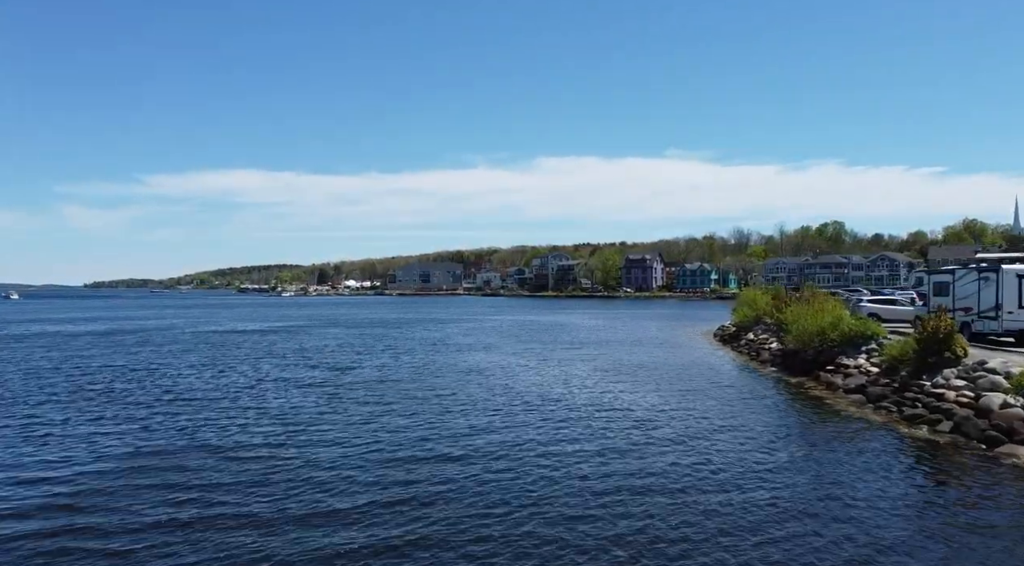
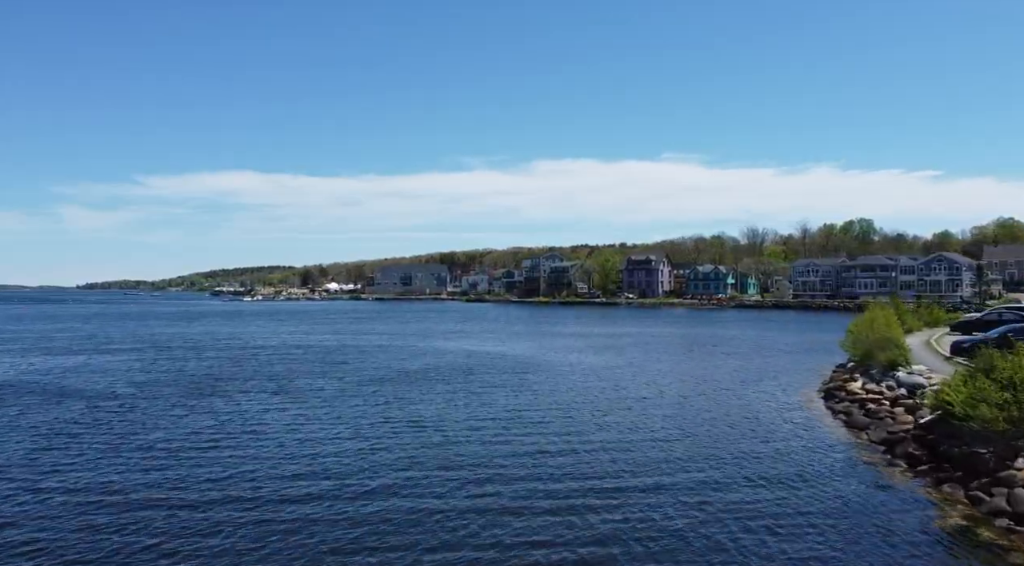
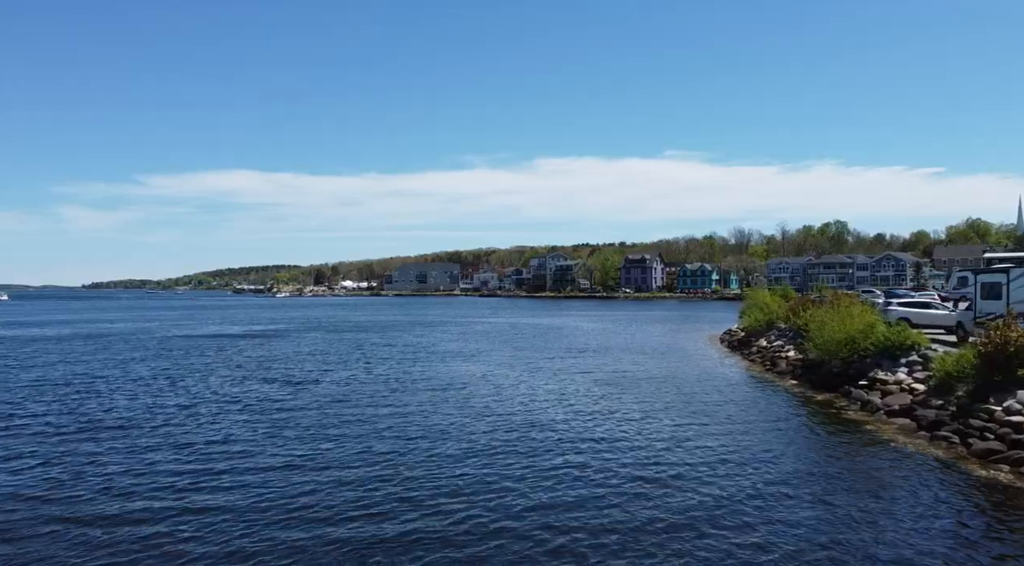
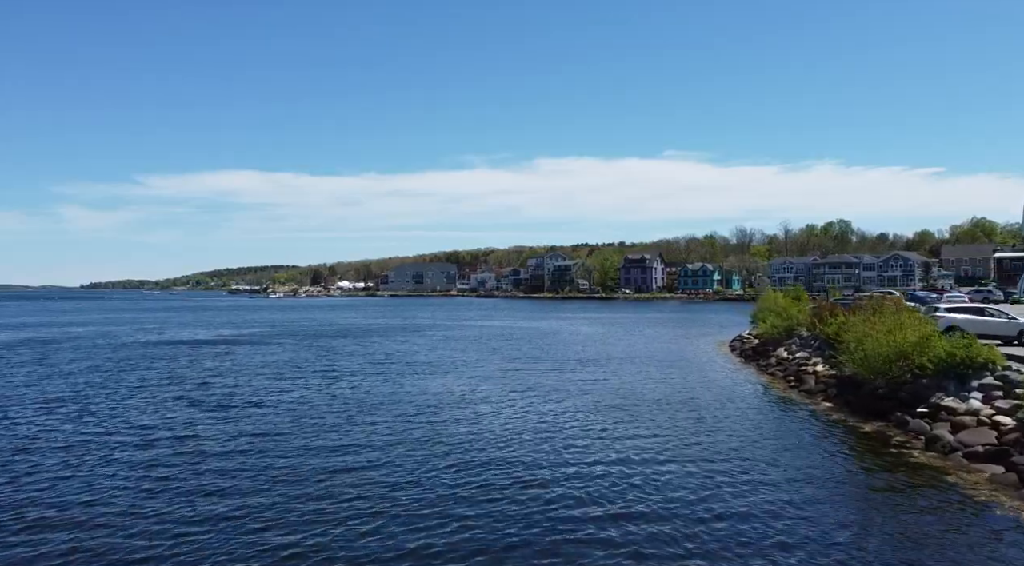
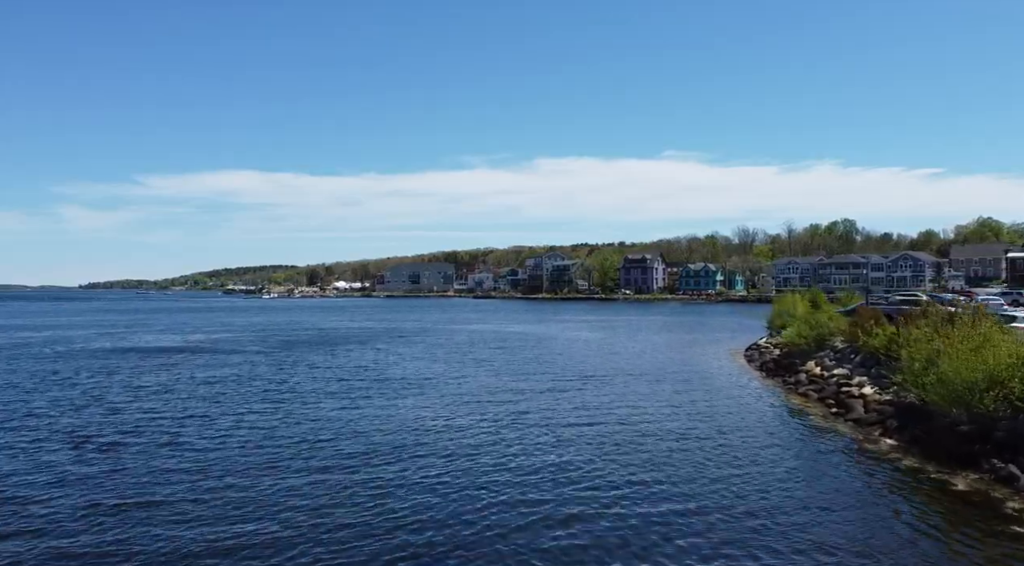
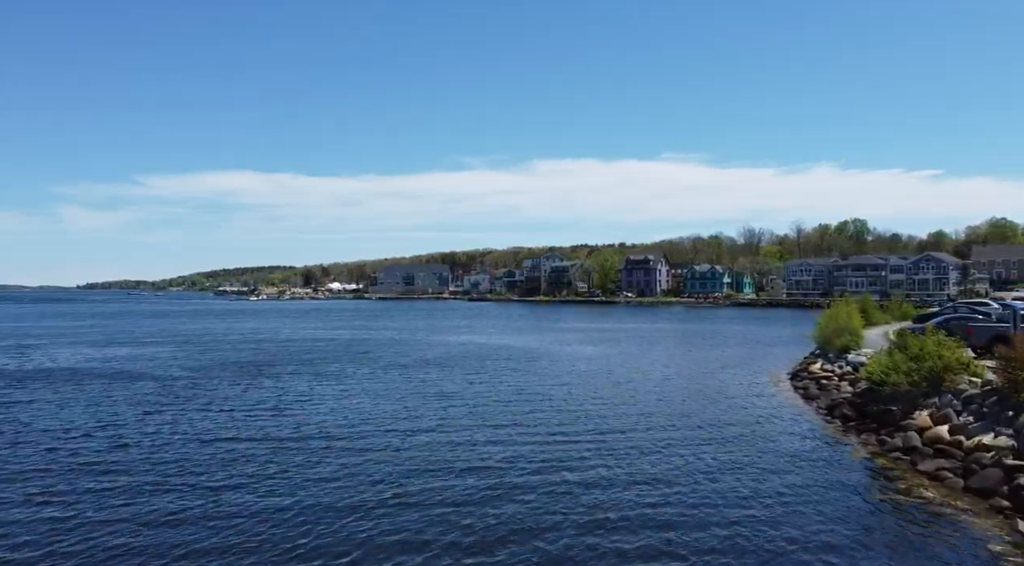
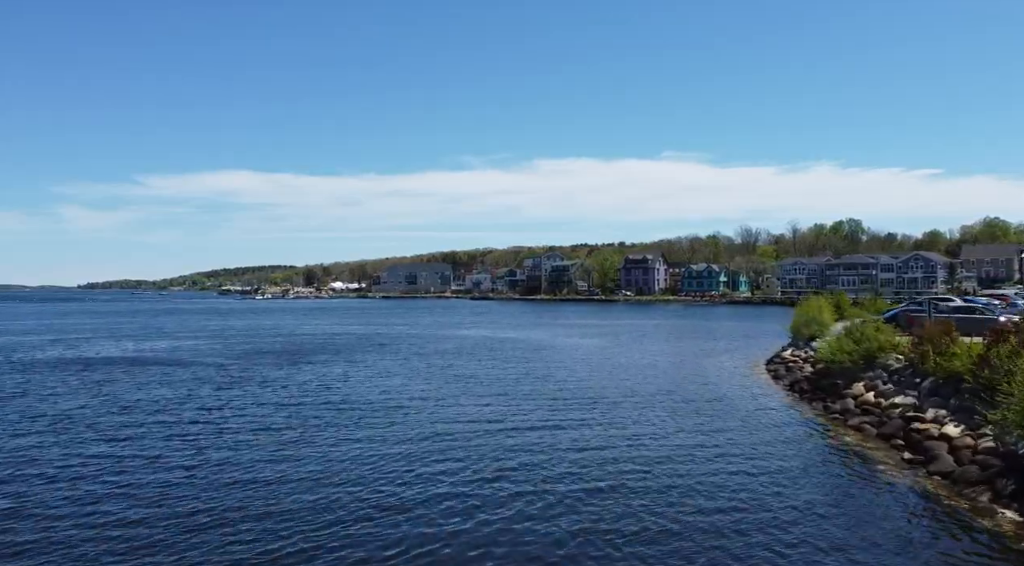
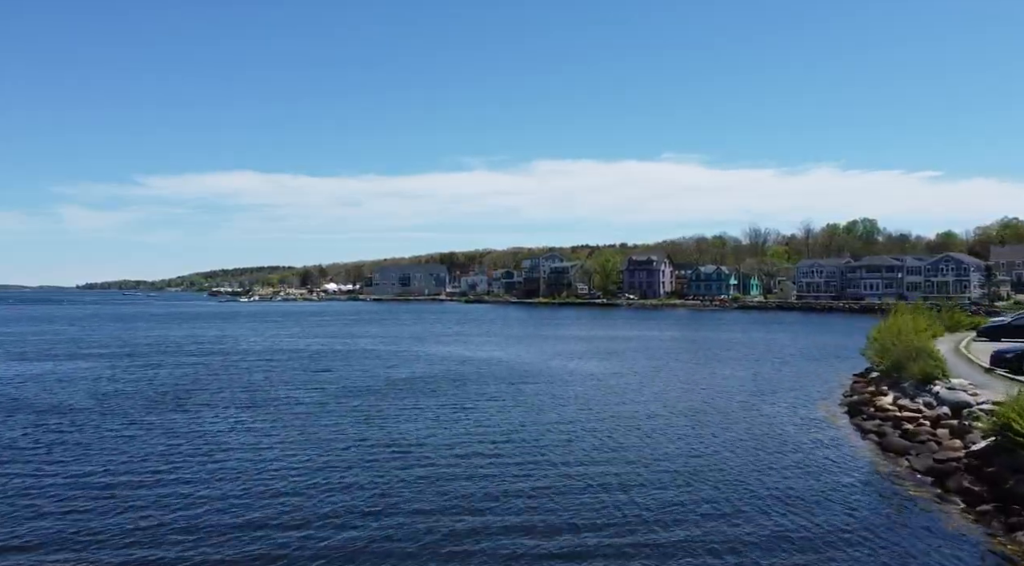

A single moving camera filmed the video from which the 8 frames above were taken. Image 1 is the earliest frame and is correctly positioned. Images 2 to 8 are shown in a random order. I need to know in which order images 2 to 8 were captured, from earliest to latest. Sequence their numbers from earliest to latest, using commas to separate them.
3, 4, 5, 7, 6, 2, 8
